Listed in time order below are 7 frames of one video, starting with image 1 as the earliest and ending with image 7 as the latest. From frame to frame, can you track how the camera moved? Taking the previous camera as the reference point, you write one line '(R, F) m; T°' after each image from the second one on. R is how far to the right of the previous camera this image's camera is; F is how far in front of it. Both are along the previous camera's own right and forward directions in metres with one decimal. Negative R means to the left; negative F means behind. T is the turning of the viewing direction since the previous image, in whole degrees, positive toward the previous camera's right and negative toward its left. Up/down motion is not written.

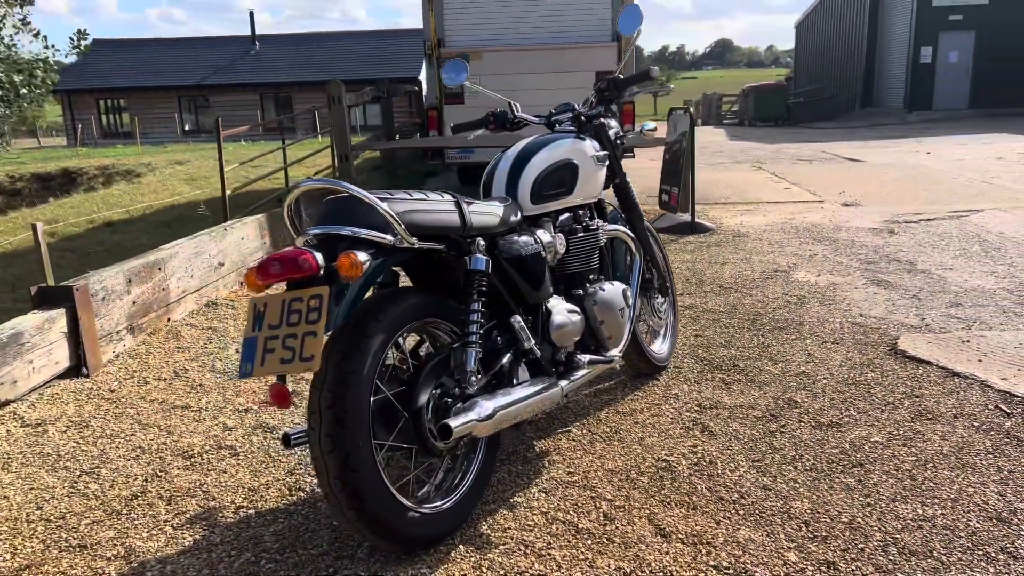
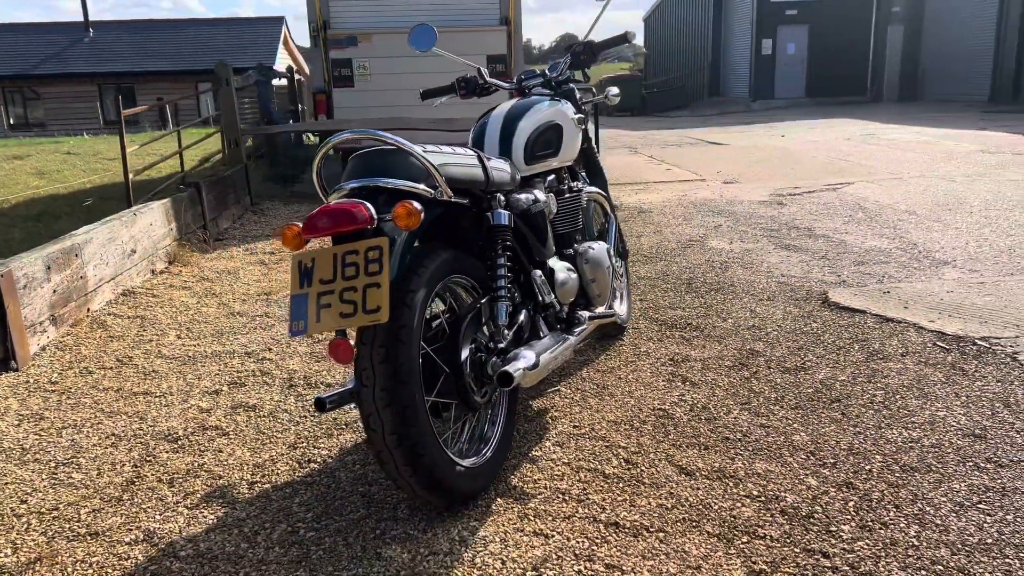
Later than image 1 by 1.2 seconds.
(-0.5, 0.0) m; +10°
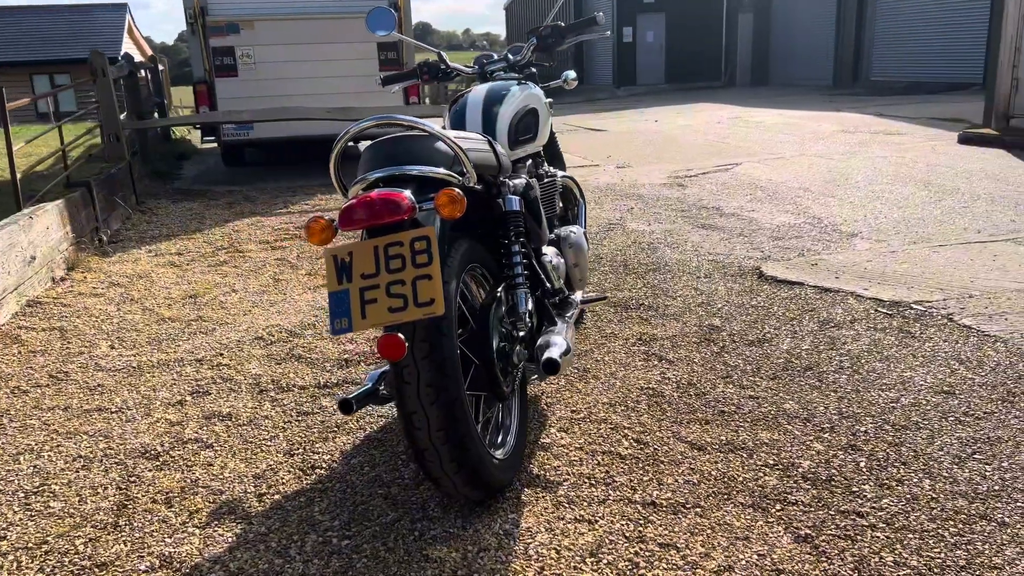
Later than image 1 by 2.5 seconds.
(-0.4, +0.1) m; +9°
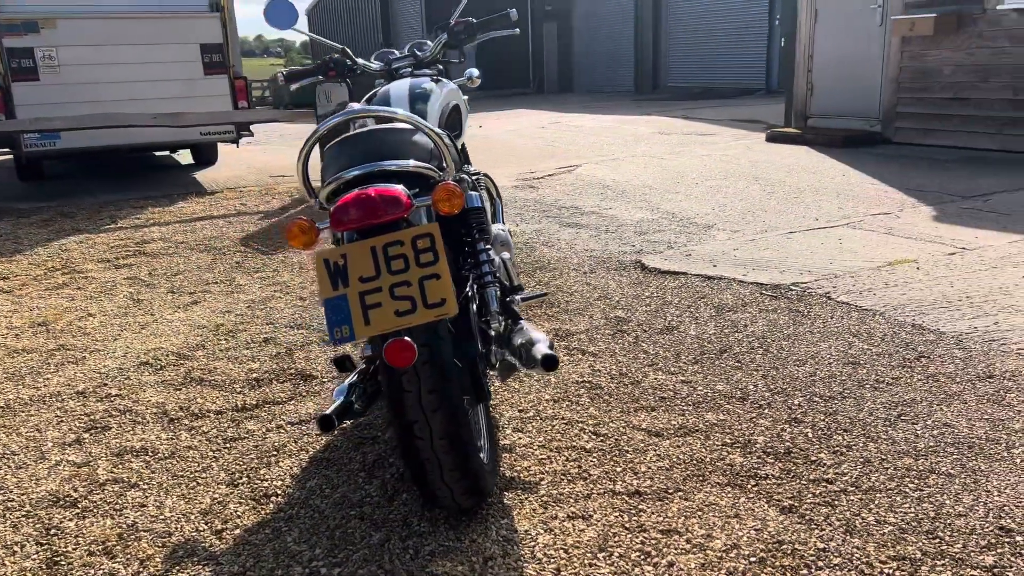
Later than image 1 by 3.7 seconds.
(-0.4, +0.1) m; +13°
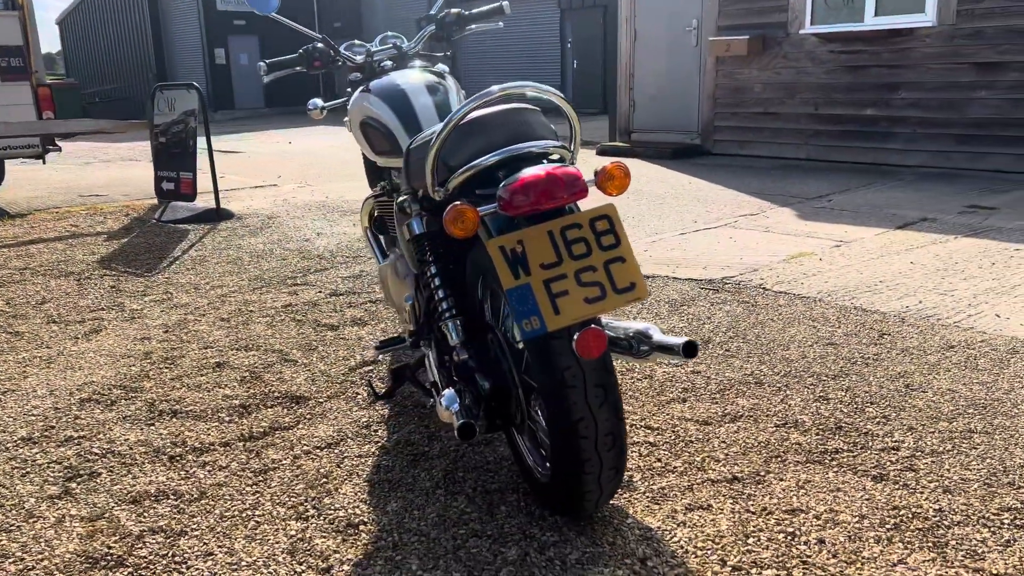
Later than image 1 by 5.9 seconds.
(-0.8, +0.2) m; +15°
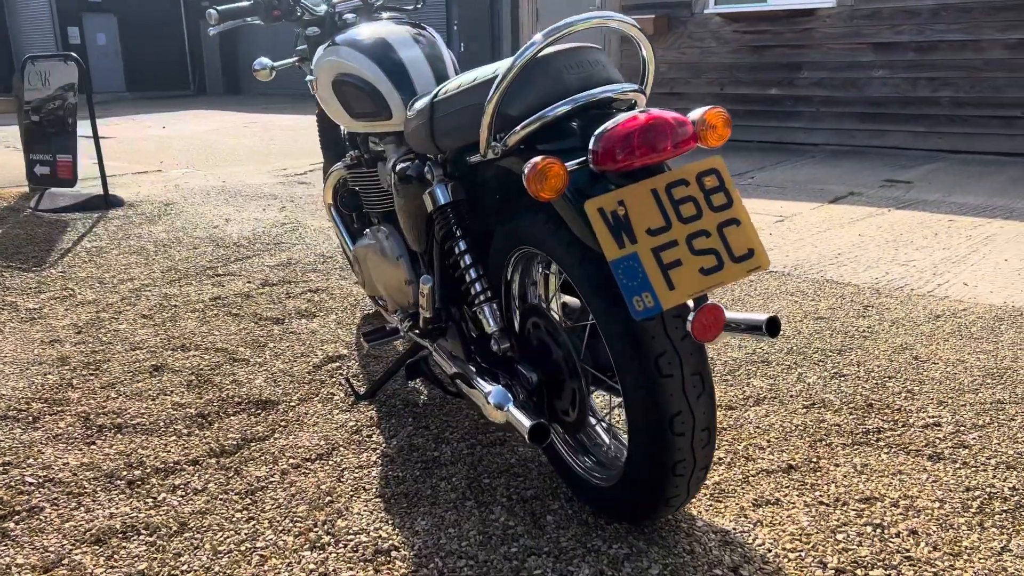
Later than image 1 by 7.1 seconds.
(-0.4, +0.3) m; +8°
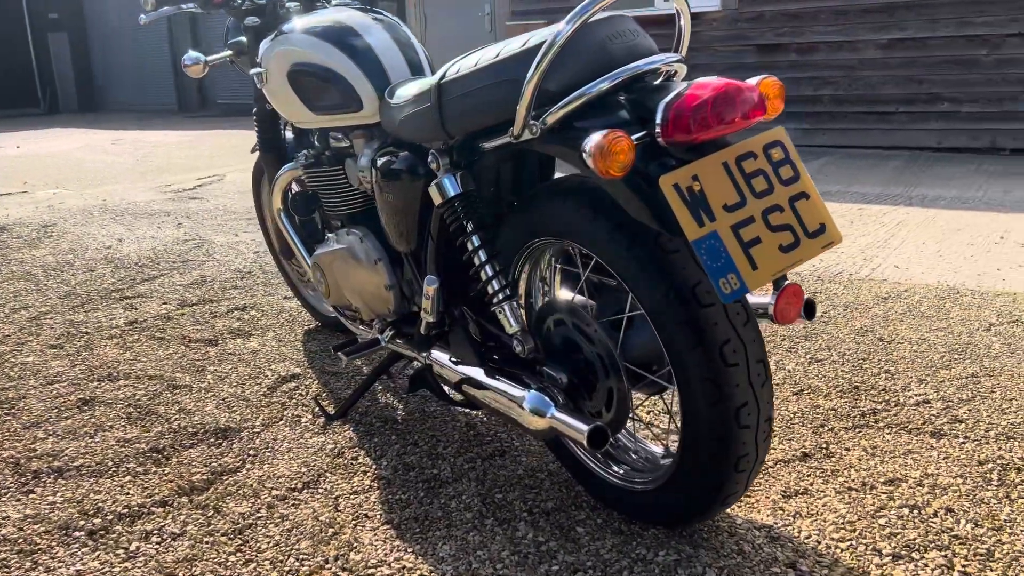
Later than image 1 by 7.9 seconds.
(-0.3, +0.2) m; +8°
